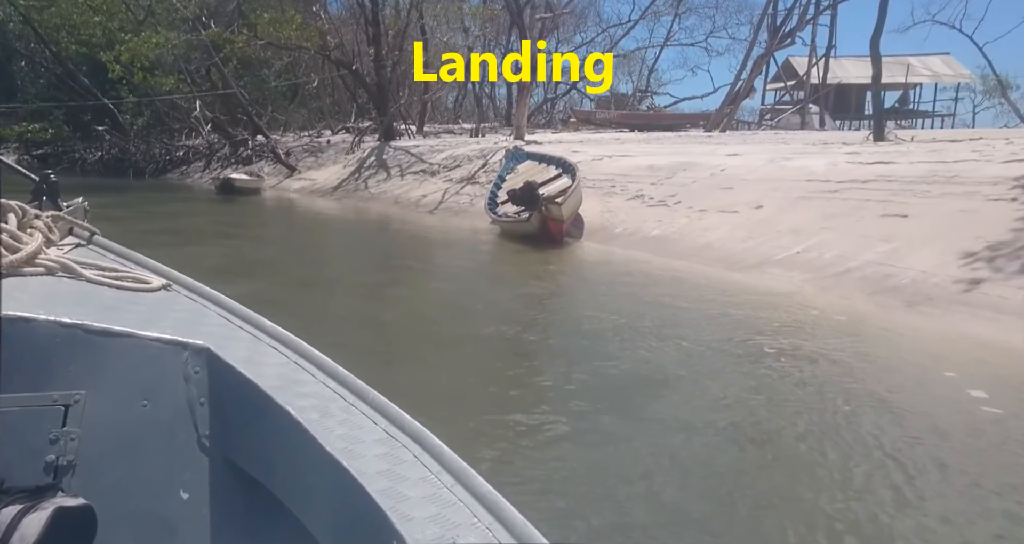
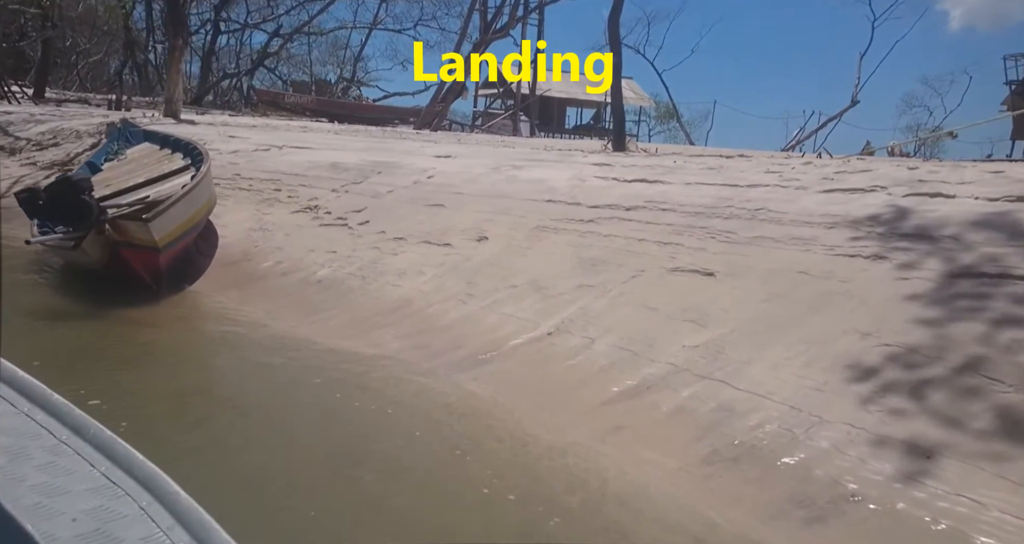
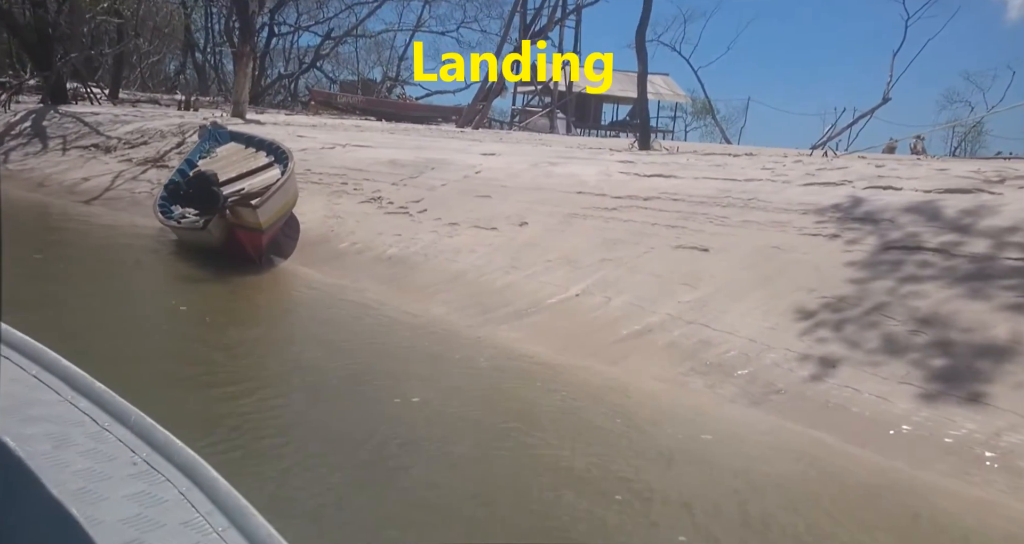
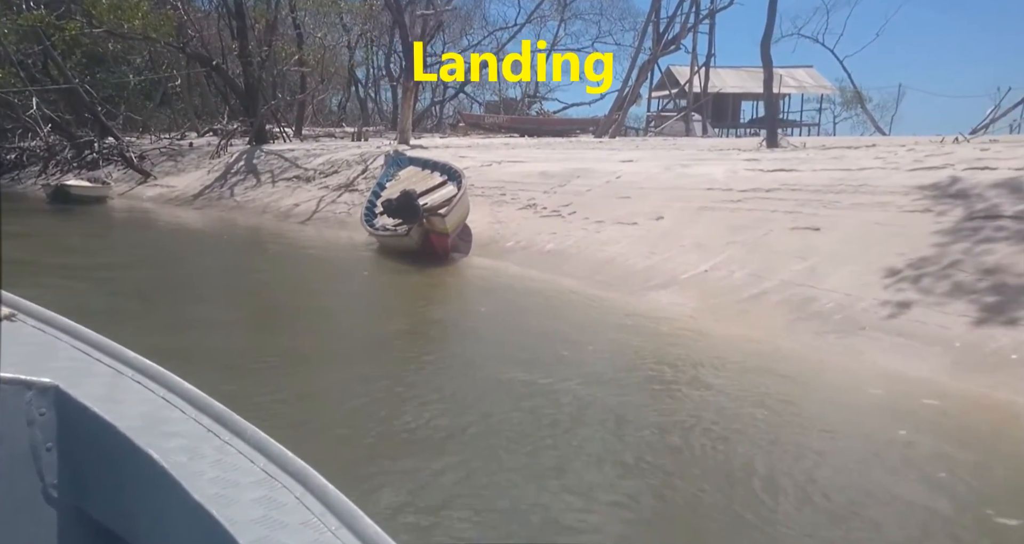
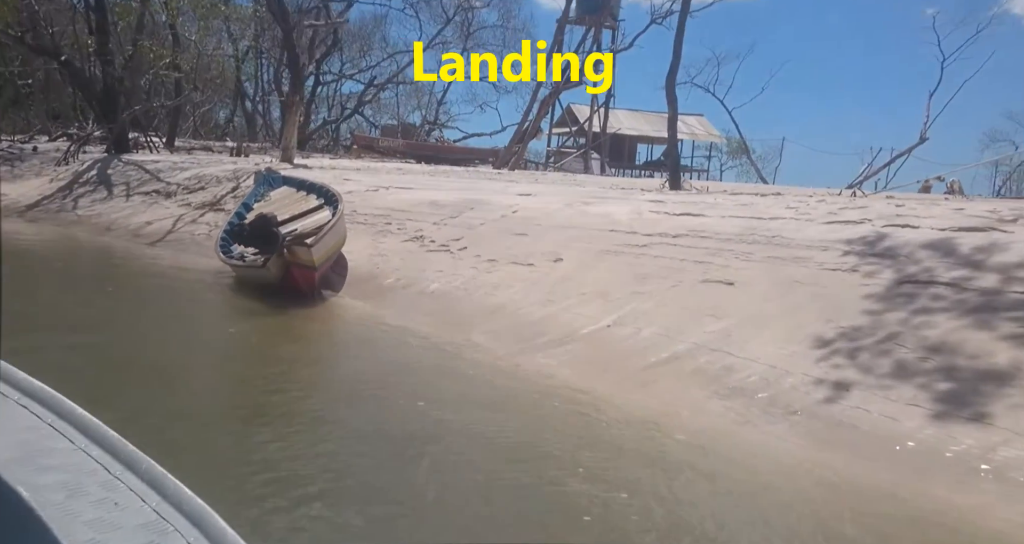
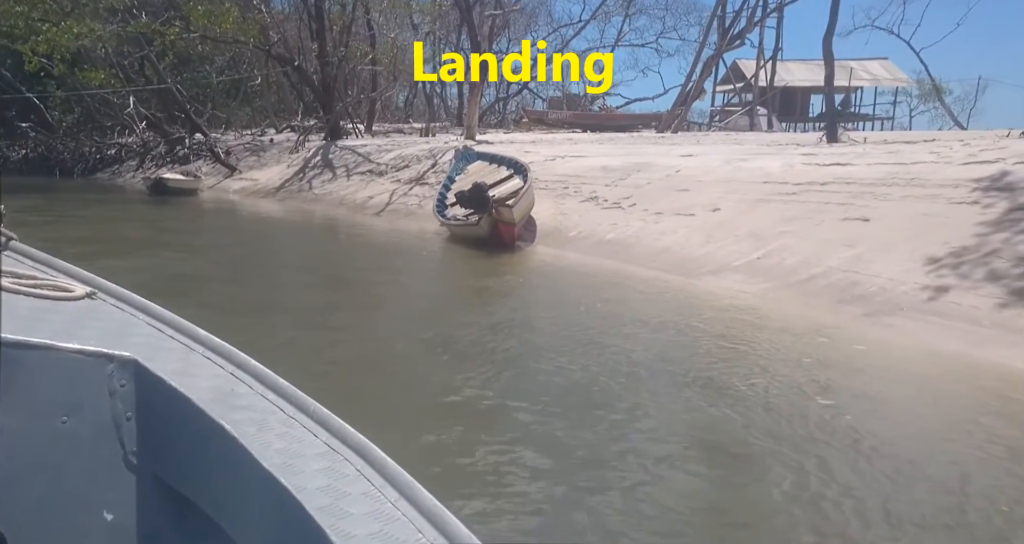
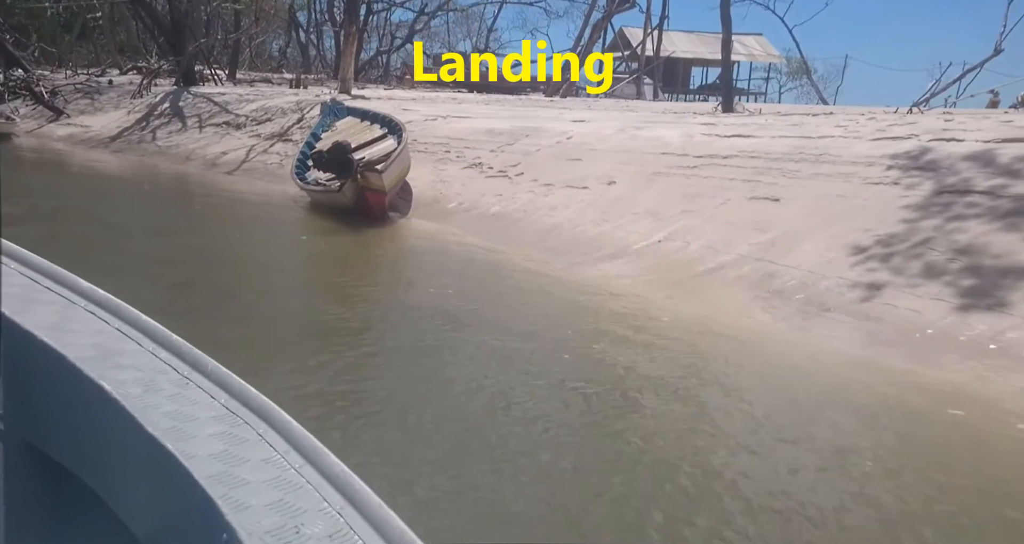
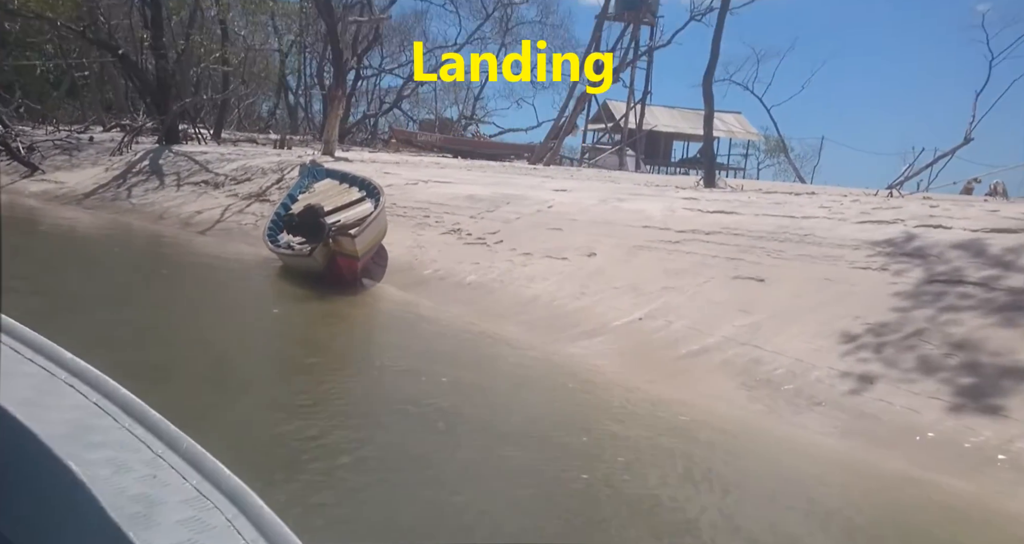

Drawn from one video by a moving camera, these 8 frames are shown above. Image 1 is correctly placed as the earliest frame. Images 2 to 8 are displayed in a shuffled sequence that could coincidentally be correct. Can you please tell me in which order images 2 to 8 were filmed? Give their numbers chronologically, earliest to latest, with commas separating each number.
6, 4, 7, 8, 5, 3, 2
